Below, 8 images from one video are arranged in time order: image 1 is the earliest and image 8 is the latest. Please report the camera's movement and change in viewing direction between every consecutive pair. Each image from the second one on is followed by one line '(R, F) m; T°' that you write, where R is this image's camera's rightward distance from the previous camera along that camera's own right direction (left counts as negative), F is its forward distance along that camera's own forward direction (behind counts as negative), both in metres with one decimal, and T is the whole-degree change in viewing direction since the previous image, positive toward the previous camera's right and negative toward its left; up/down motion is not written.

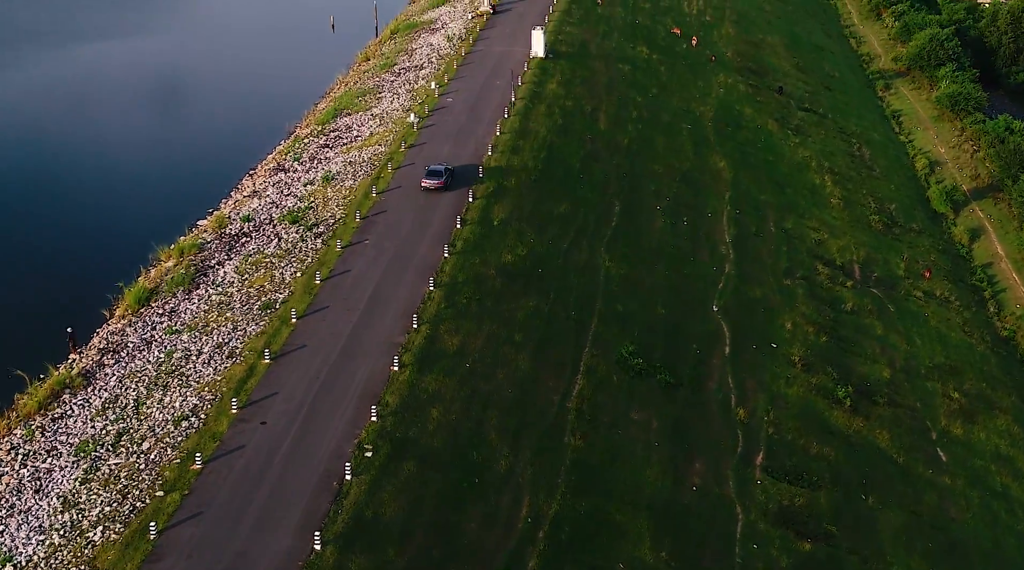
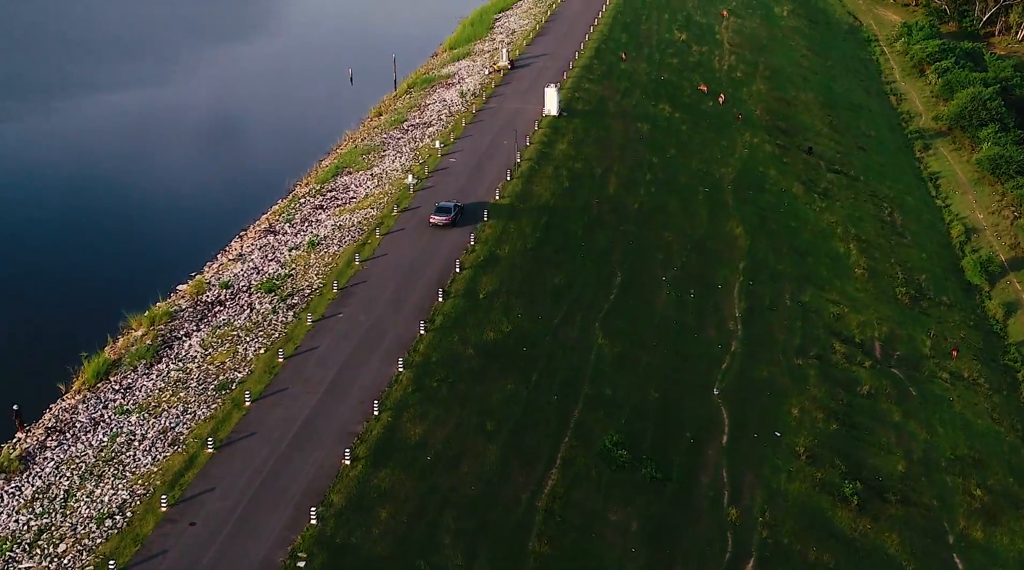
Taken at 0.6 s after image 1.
(+1.9, +2.0) m; -3°
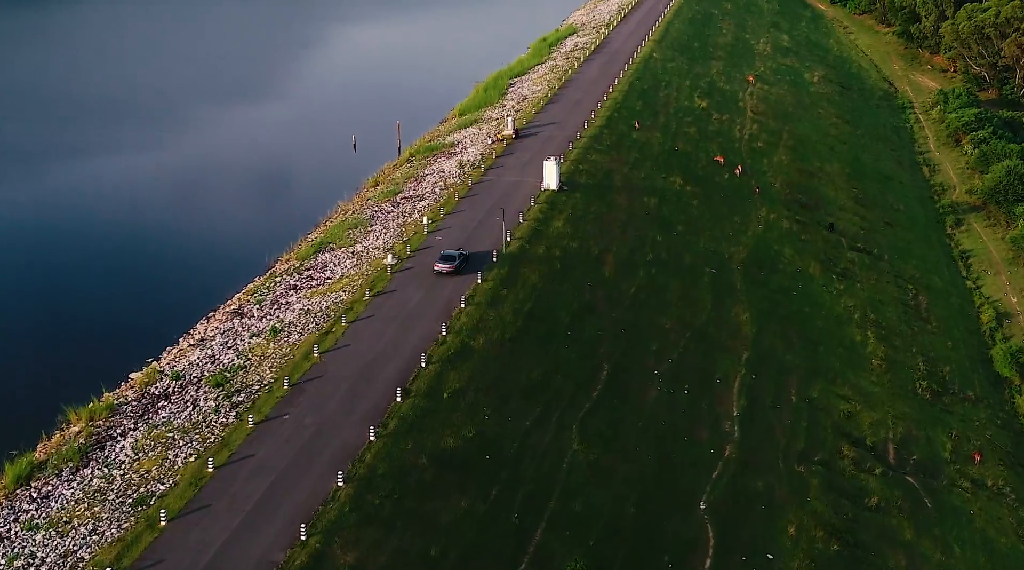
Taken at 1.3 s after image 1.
(+2.1, +2.7) m; -2°
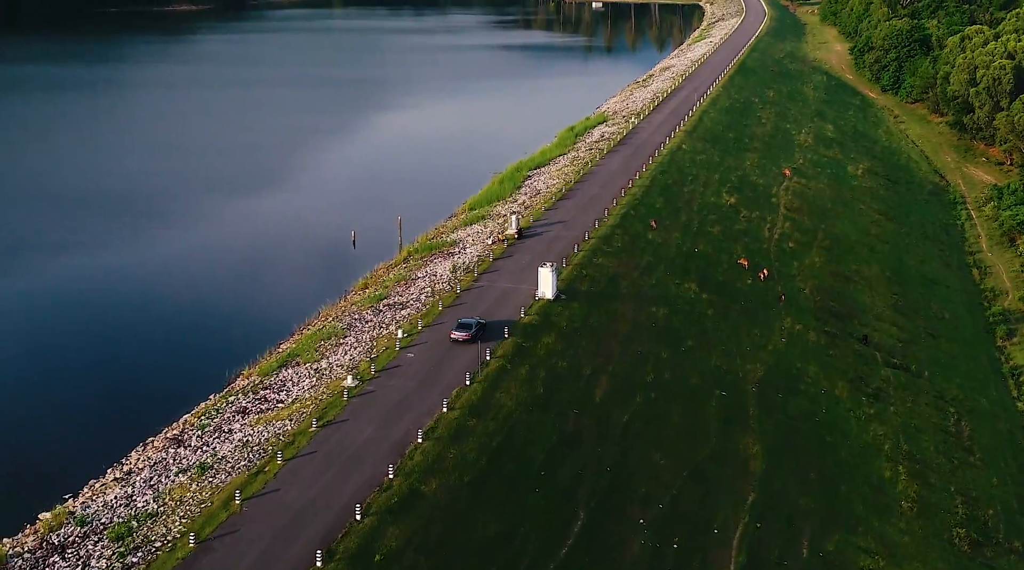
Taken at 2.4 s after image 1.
(+2.6, +4.2) m; -3°
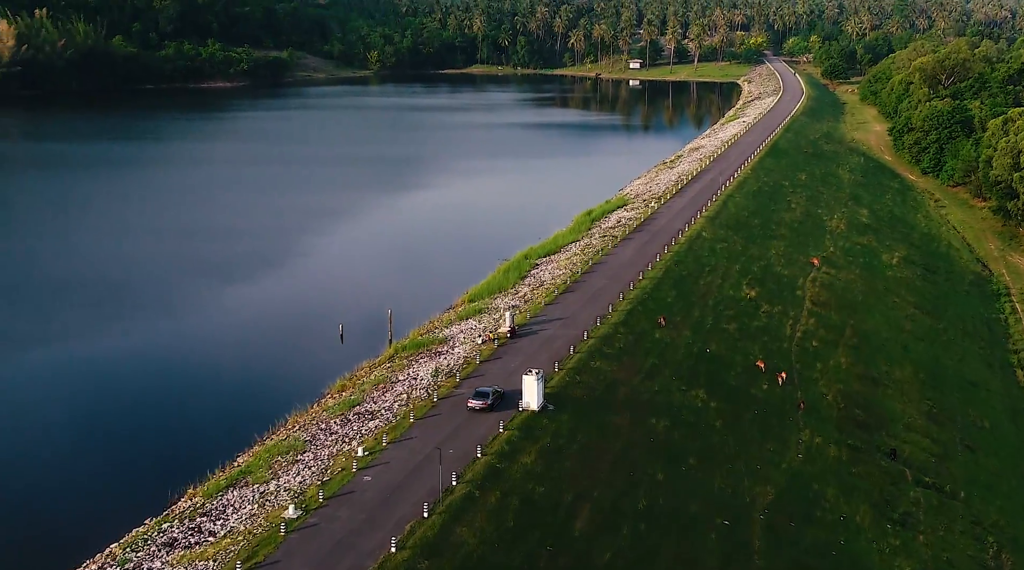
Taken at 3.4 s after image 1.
(+2.2, +4.0) m; -2°
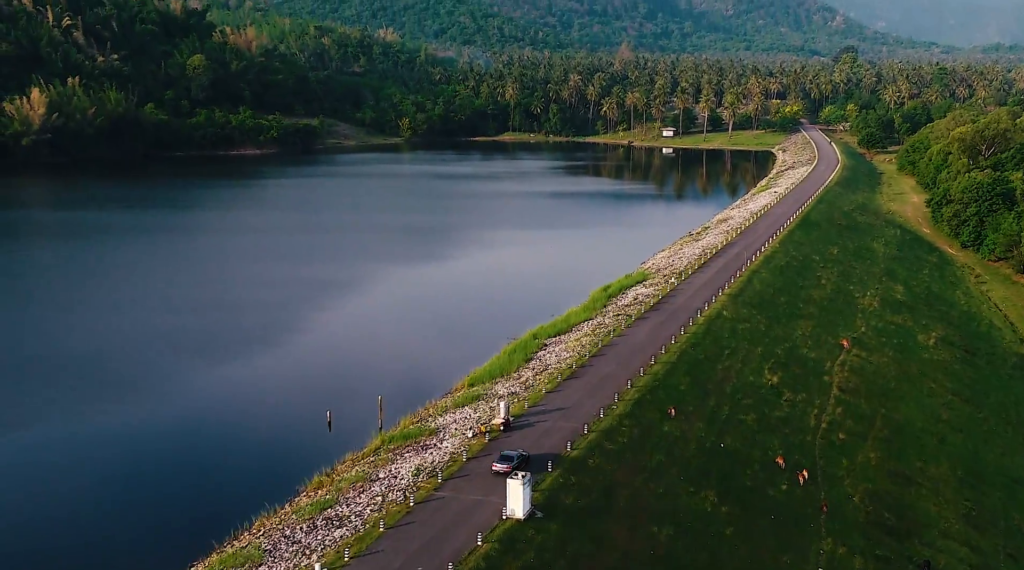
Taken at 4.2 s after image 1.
(+1.7, +3.5) m; -2°
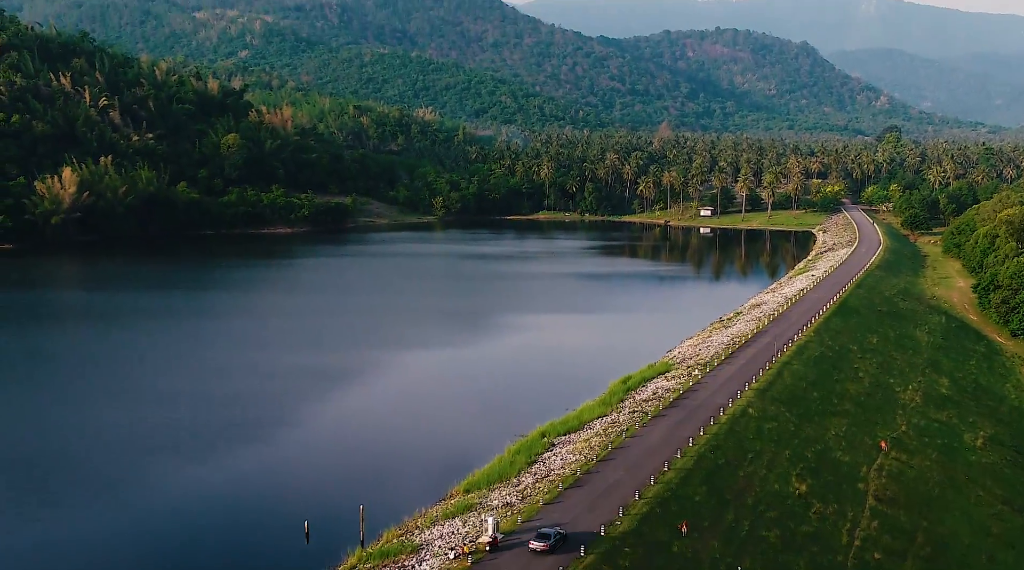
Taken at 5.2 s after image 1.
(+1.9, +4.2) m; -2°
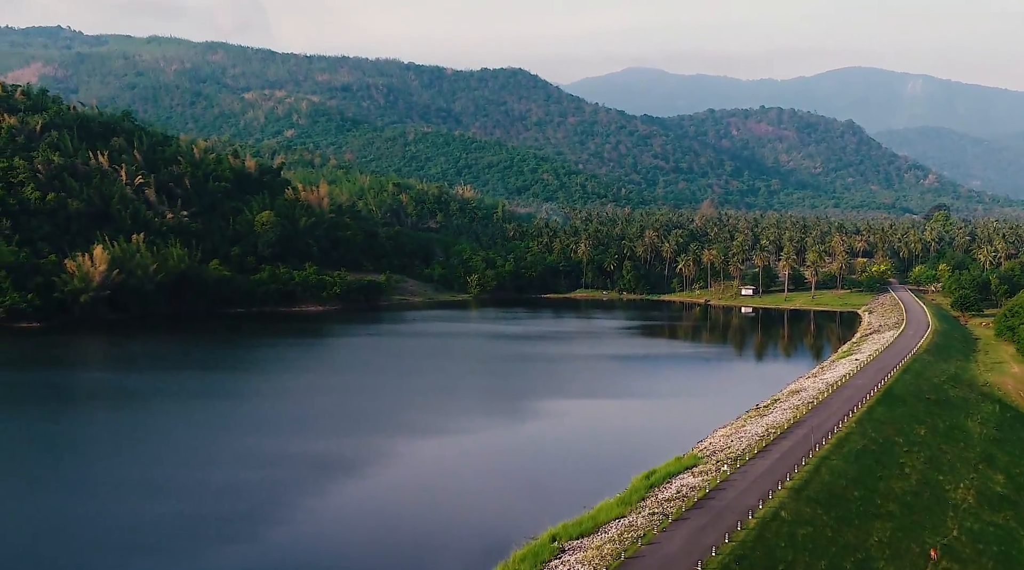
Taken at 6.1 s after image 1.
(+1.8, +4.3) m; -2°
